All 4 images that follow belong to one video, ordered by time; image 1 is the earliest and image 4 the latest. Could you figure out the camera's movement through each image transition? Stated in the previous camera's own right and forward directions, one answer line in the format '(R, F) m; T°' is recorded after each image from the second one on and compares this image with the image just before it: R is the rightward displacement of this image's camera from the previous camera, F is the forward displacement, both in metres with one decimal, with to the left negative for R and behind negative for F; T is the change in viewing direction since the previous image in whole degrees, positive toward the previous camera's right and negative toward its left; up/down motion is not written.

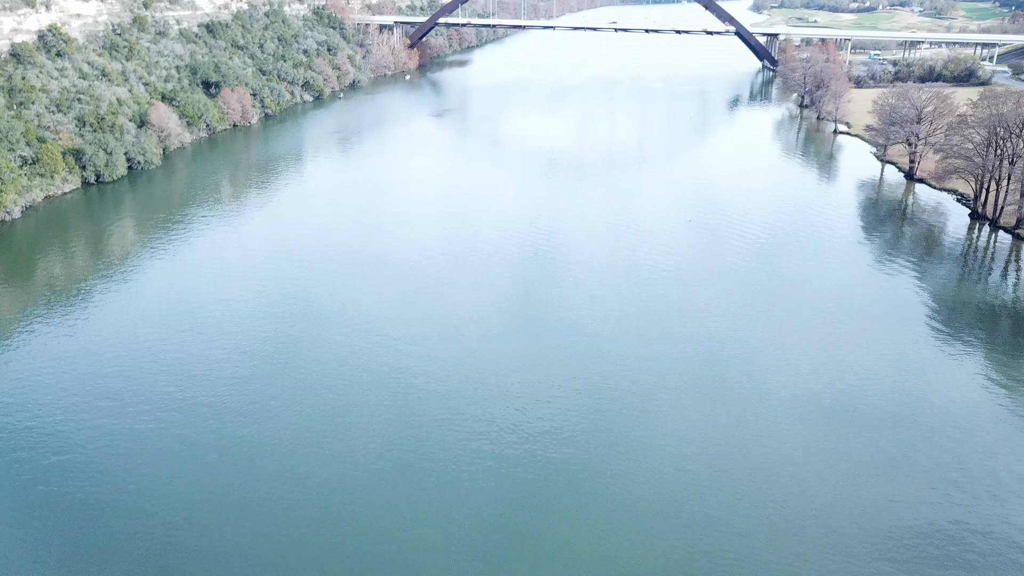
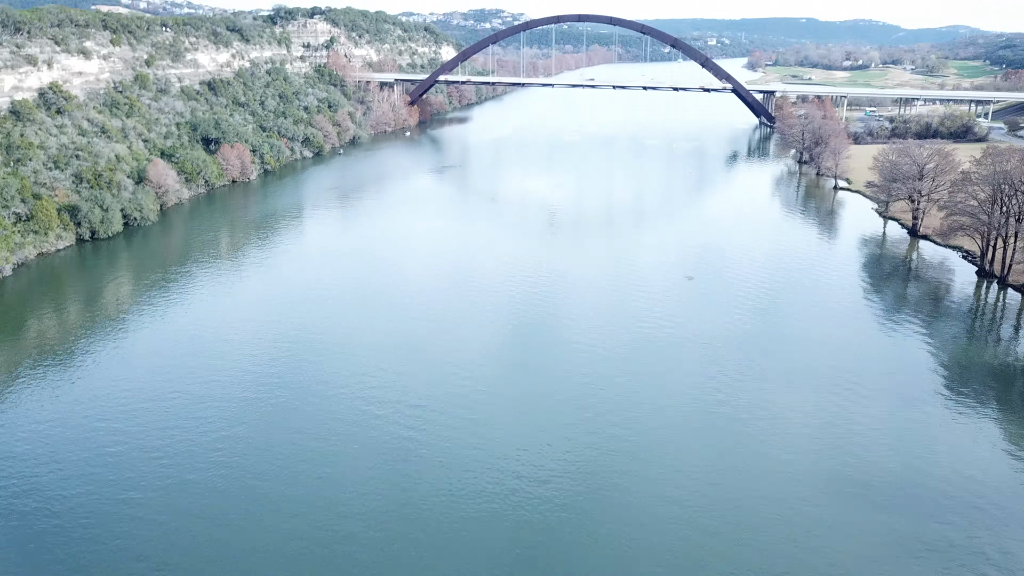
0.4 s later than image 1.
(0.0, +0.6) m; 0°
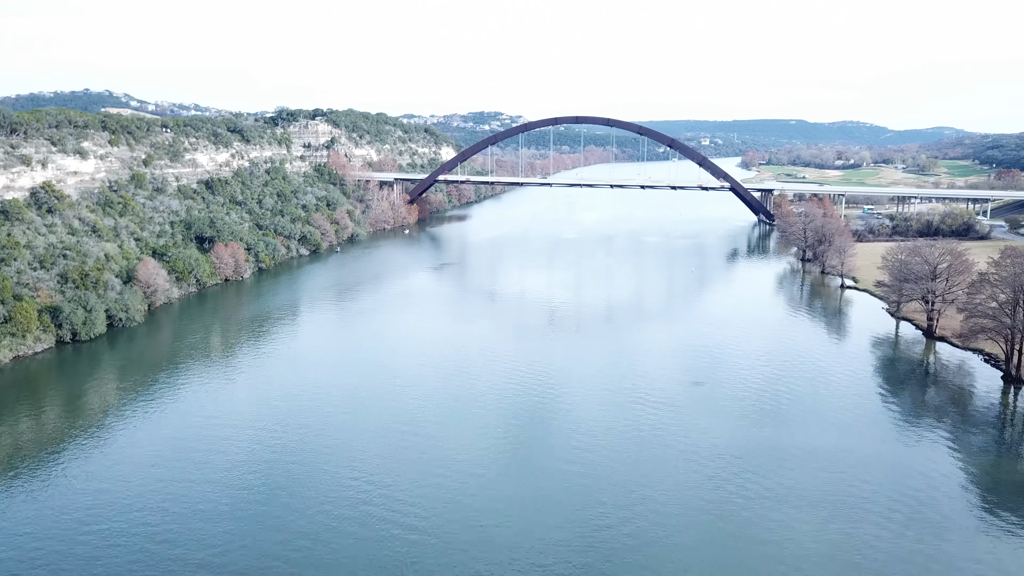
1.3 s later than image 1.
(+0.1, +1.4) m; 0°
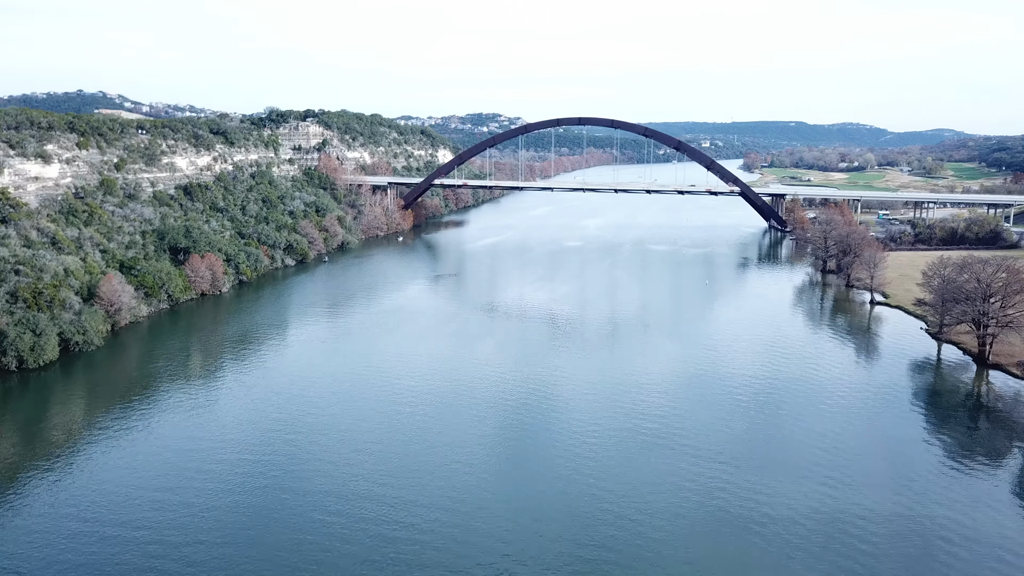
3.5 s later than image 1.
(-0.2, +3.3) m; 0°
